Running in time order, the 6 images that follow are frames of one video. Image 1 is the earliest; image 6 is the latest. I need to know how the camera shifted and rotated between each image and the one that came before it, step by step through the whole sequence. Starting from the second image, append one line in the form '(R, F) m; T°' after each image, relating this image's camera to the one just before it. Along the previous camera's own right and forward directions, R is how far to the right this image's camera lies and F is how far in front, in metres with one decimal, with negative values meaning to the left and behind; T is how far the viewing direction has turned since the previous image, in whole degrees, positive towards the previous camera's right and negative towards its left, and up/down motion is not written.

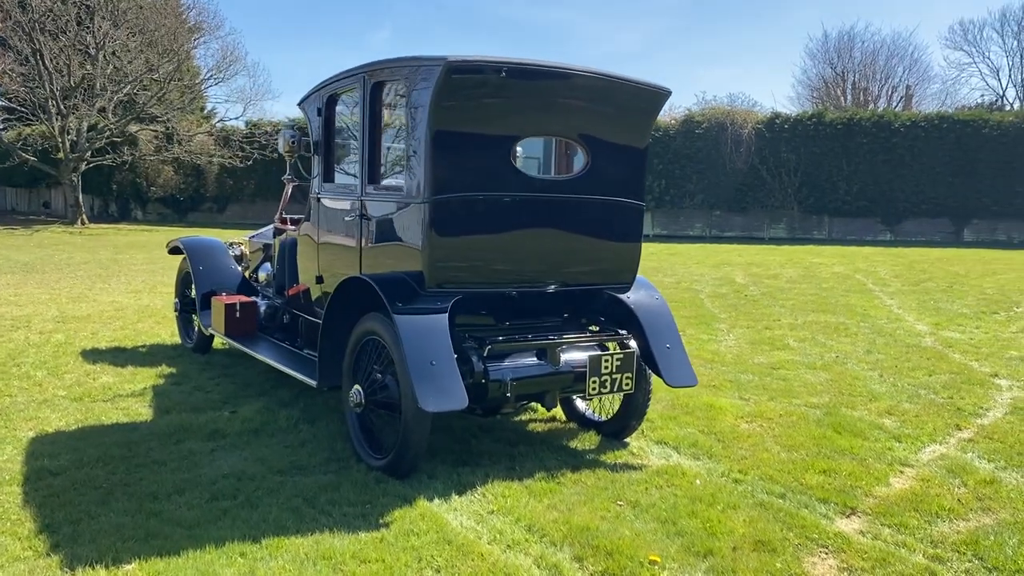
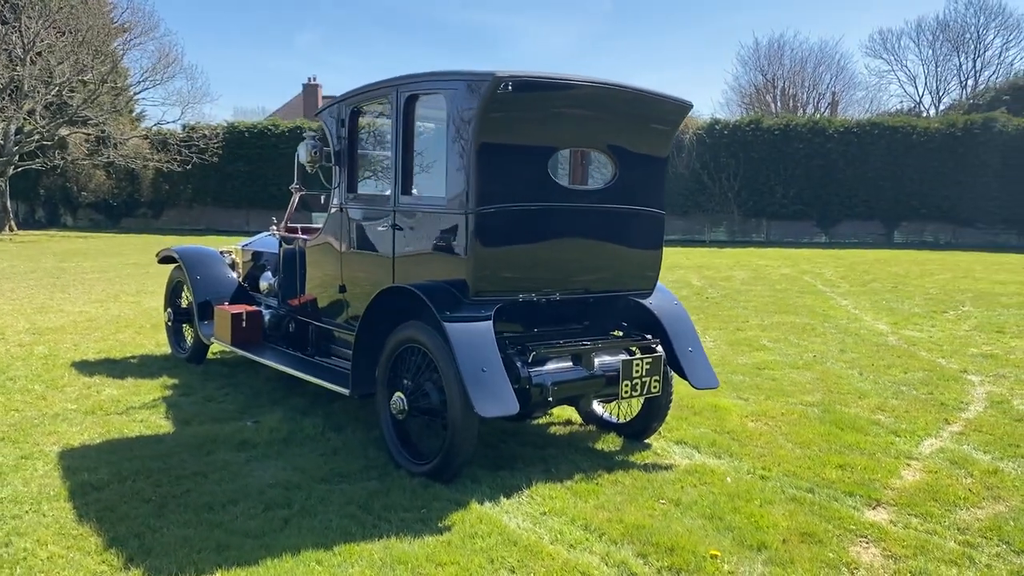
(-0.5, -0.1) m; +4°
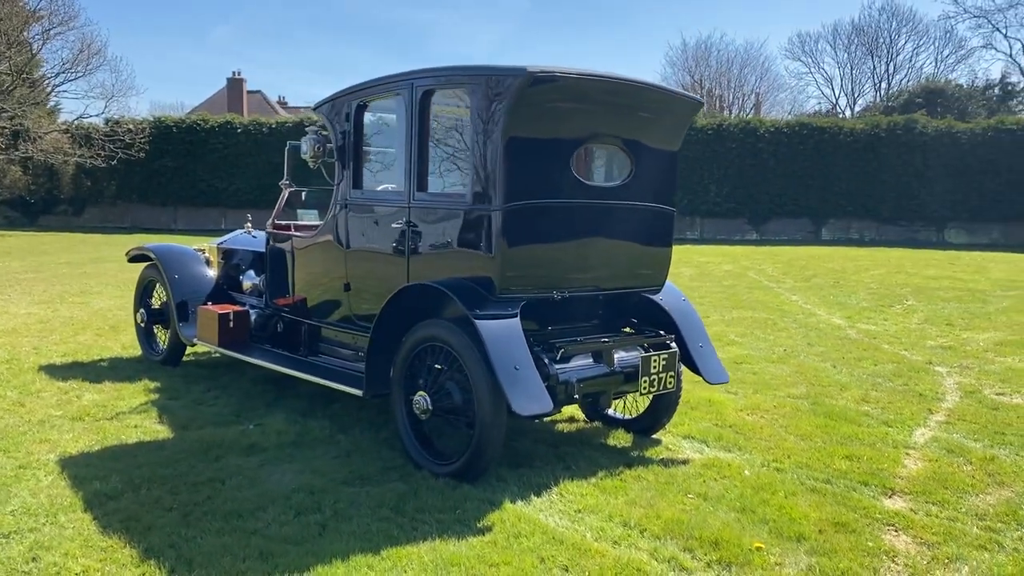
(-0.4, 0.0) m; +5°
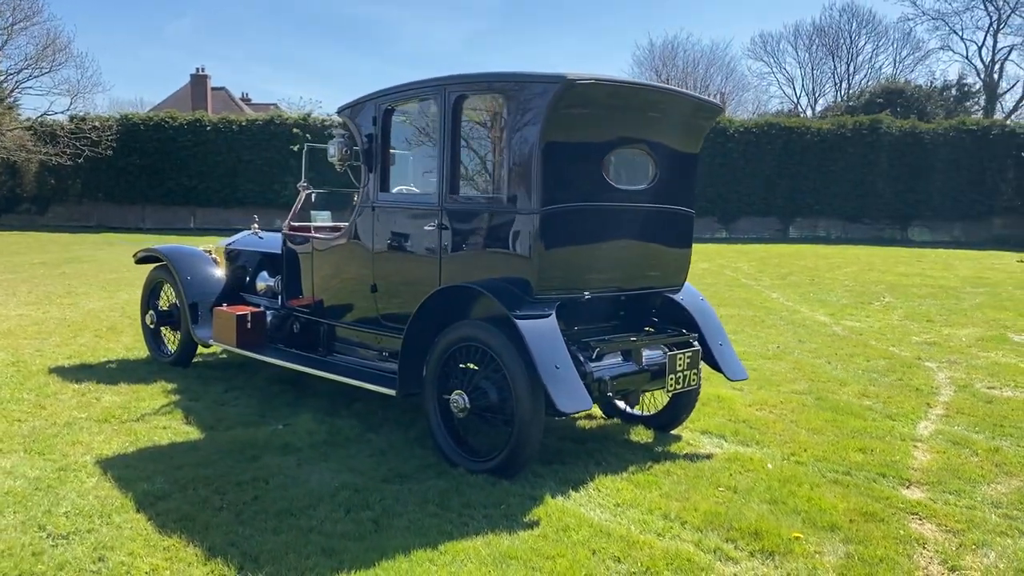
(-0.3, -0.1) m; +2°
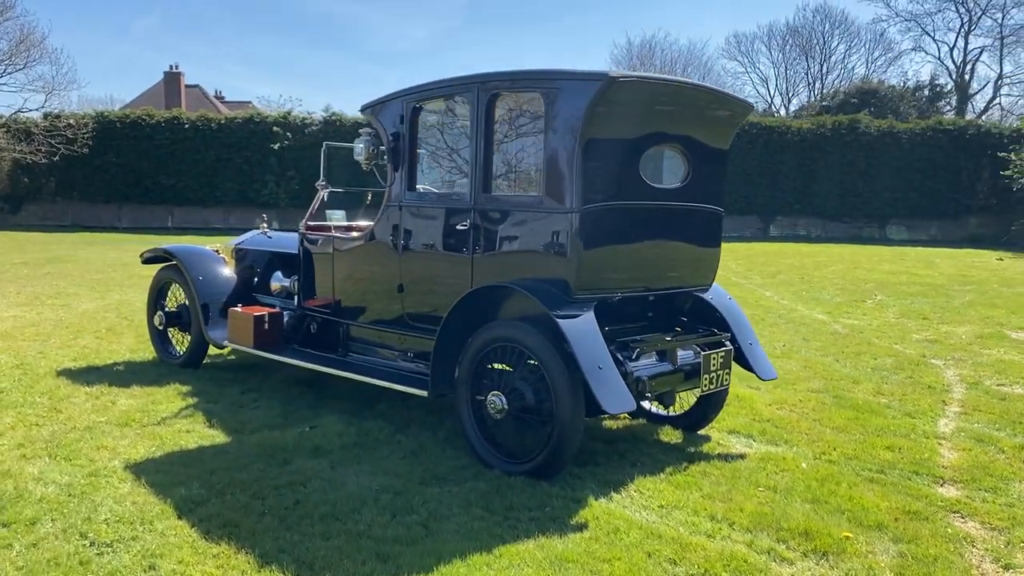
(-0.3, 0.0) m; +2°
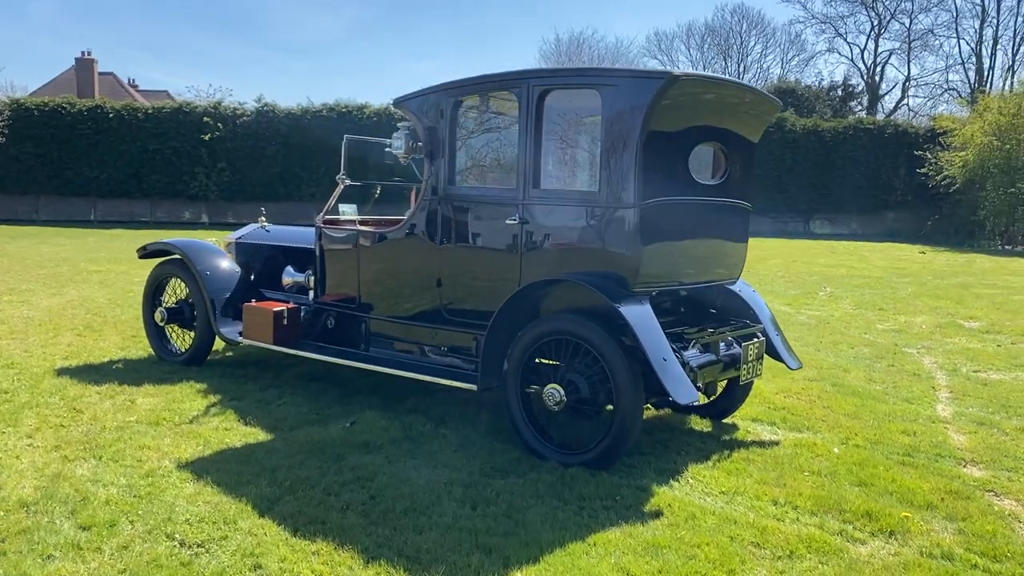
(-0.6, 0.0) m; +5°
